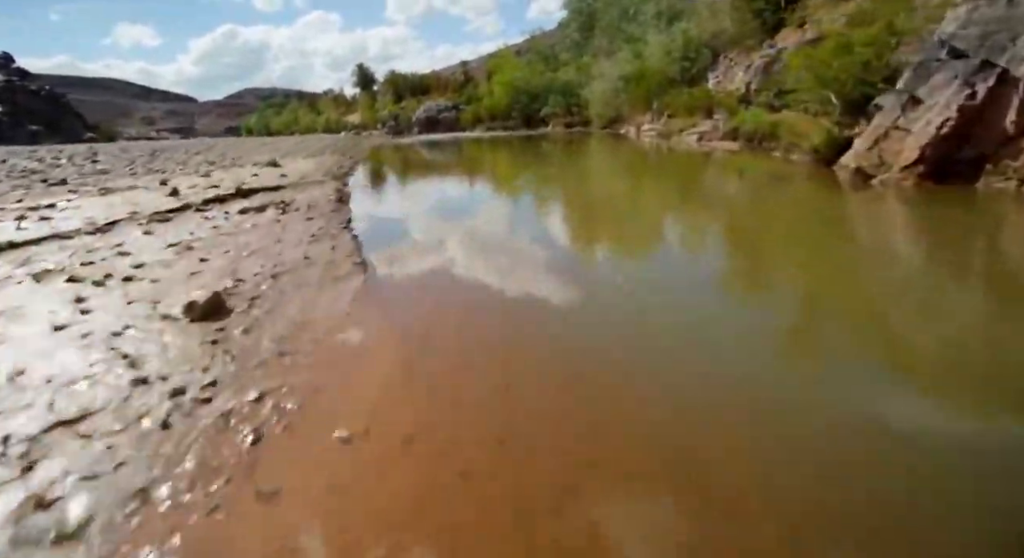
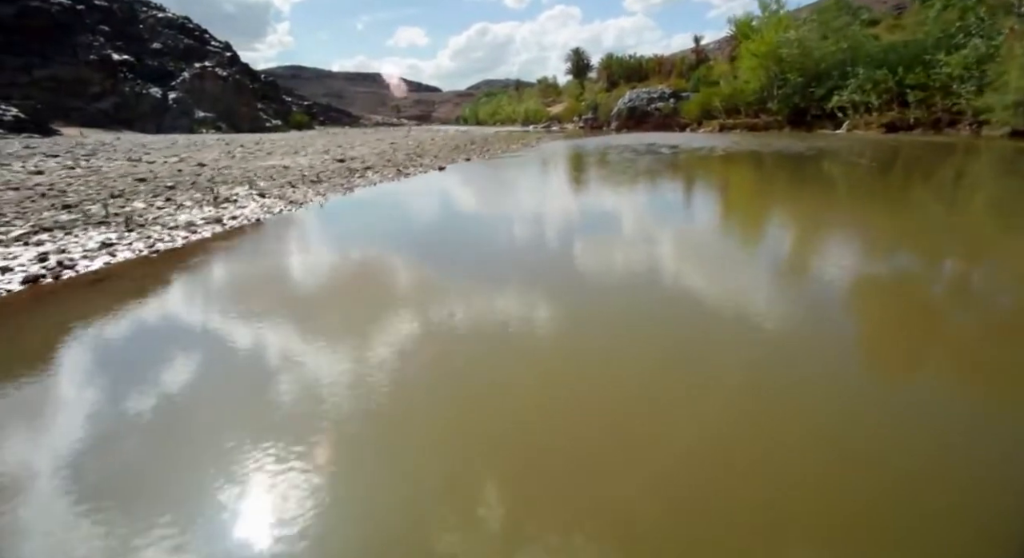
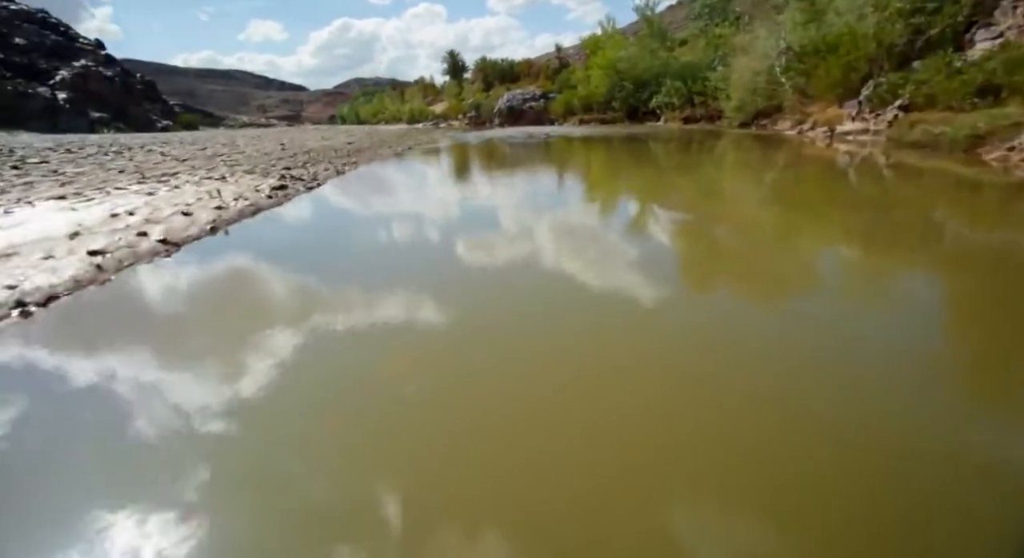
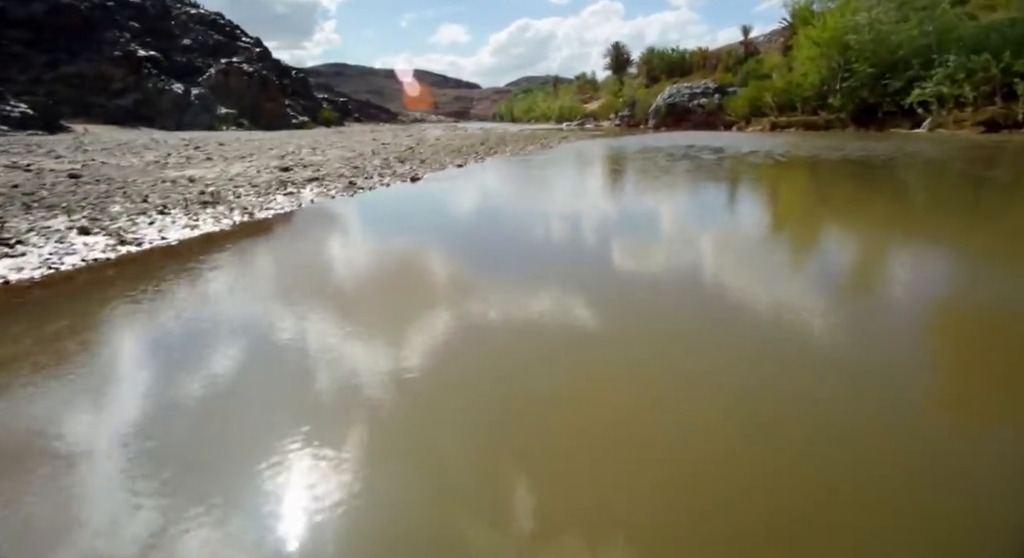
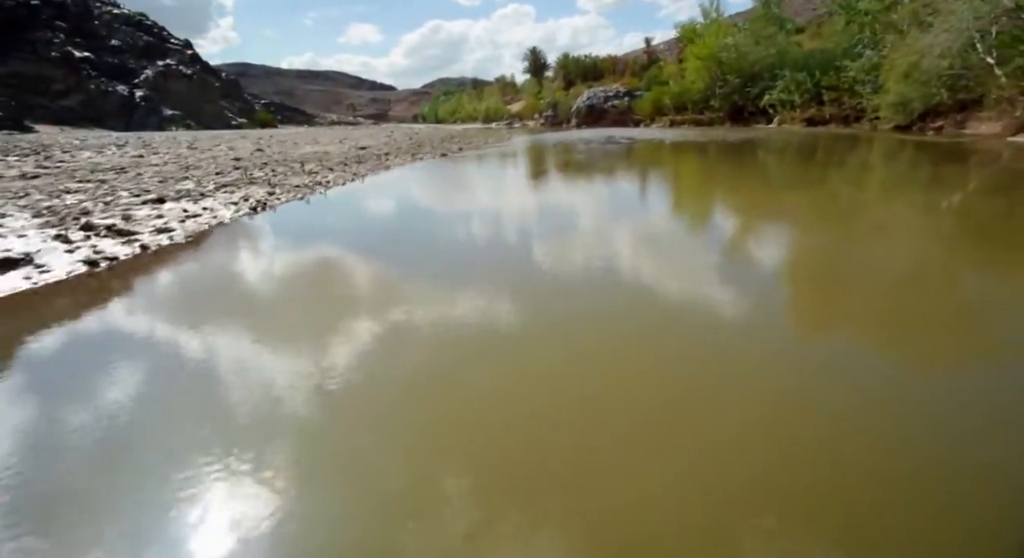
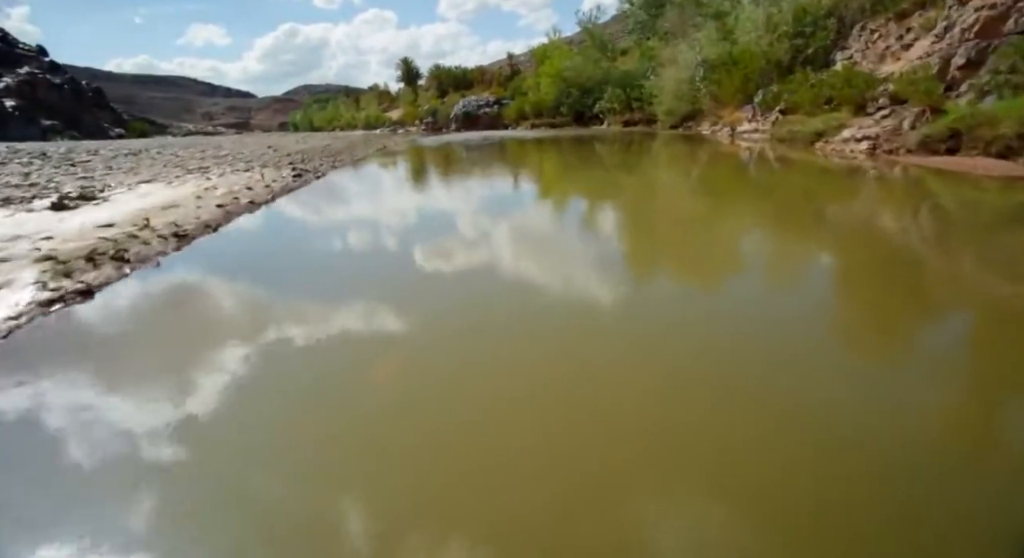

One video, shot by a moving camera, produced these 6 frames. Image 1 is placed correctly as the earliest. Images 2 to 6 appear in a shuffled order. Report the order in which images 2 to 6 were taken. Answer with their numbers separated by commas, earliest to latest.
6, 3, 5, 2, 4
